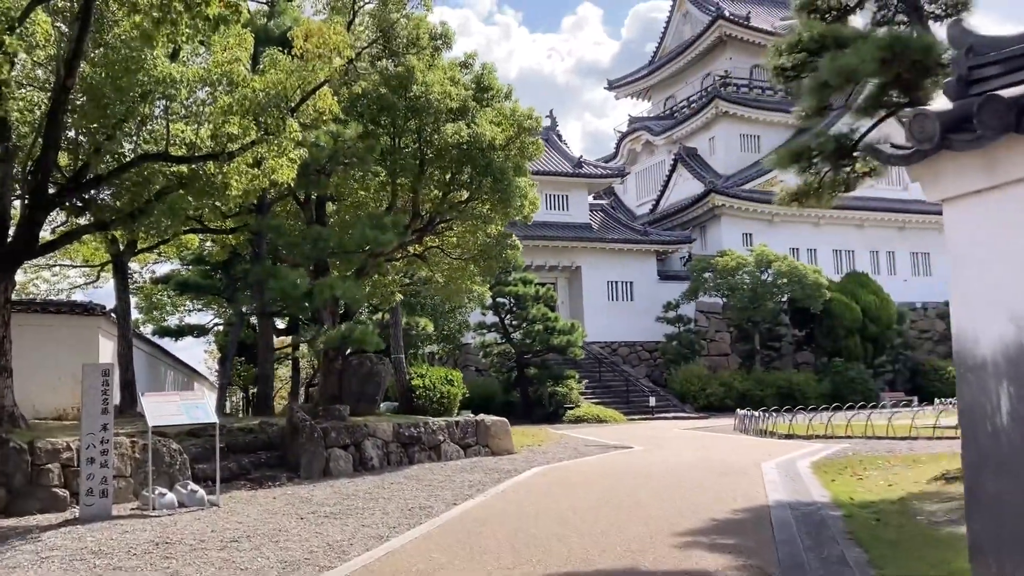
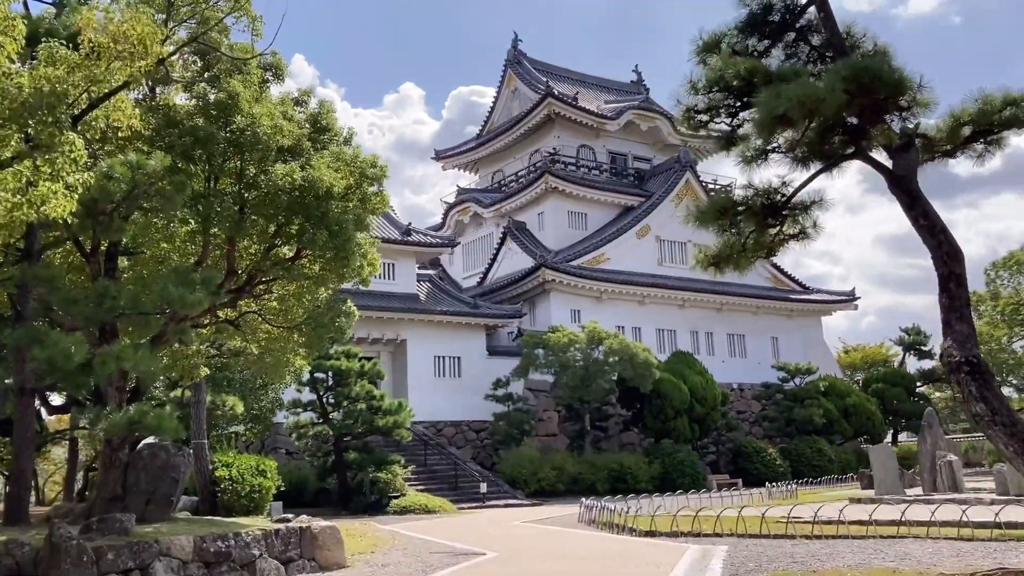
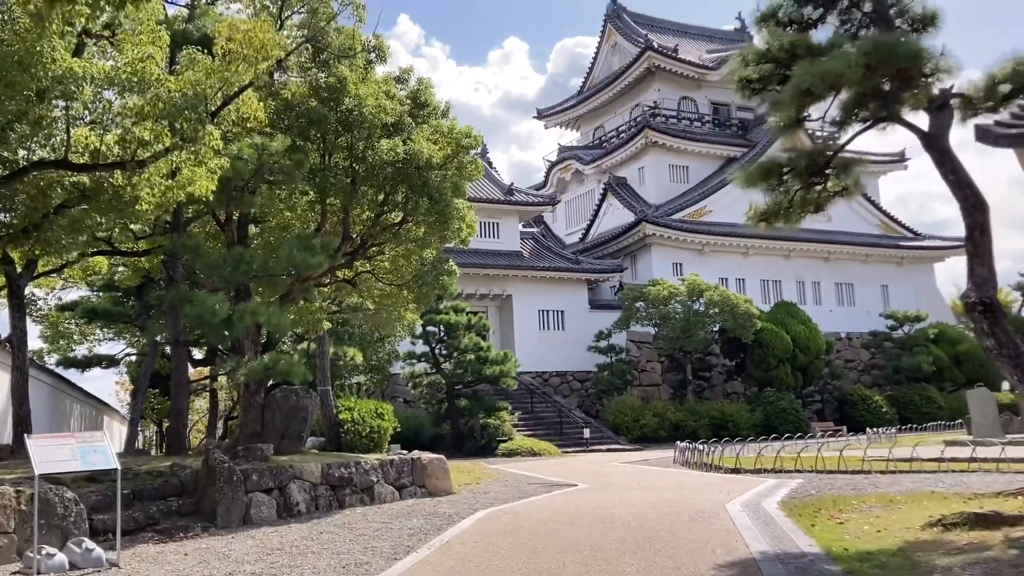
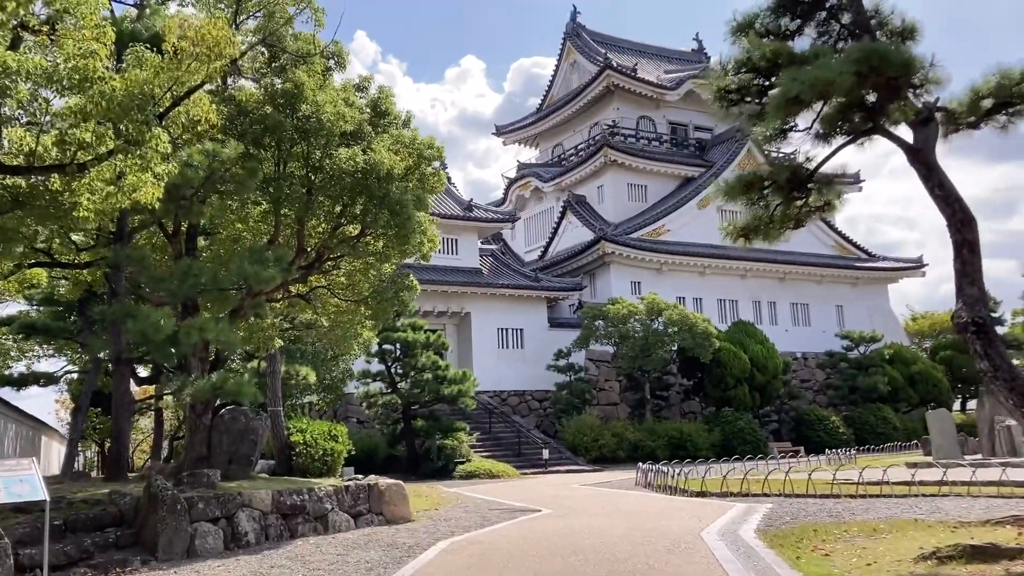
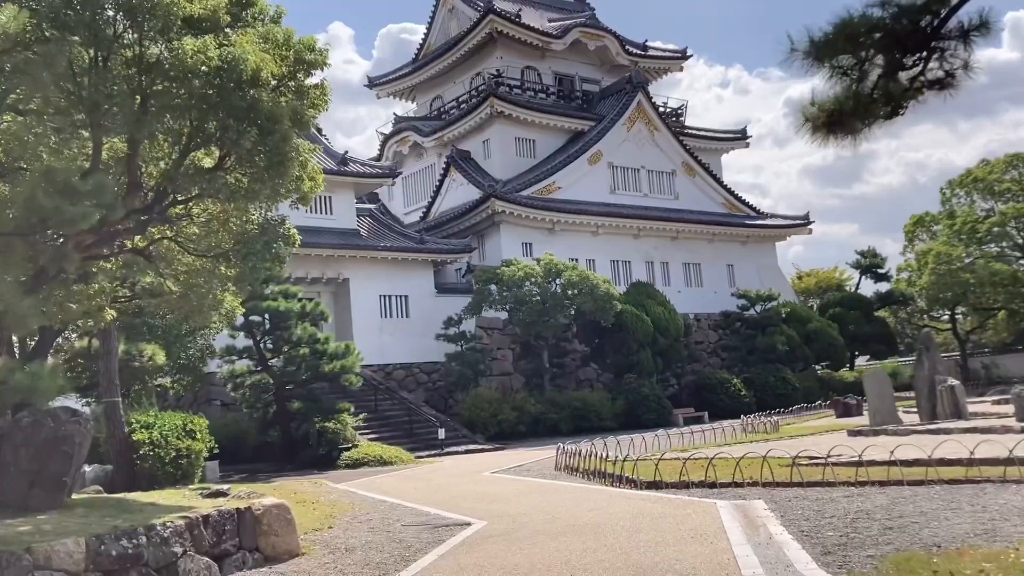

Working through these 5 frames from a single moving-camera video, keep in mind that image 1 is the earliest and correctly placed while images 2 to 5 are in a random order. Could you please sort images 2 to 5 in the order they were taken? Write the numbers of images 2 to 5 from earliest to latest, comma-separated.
3, 4, 2, 5
